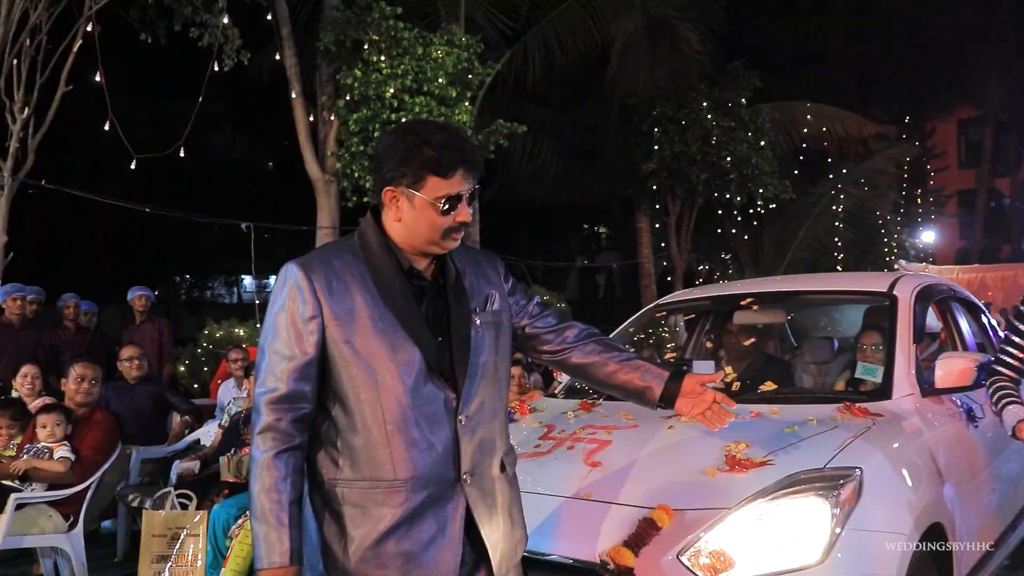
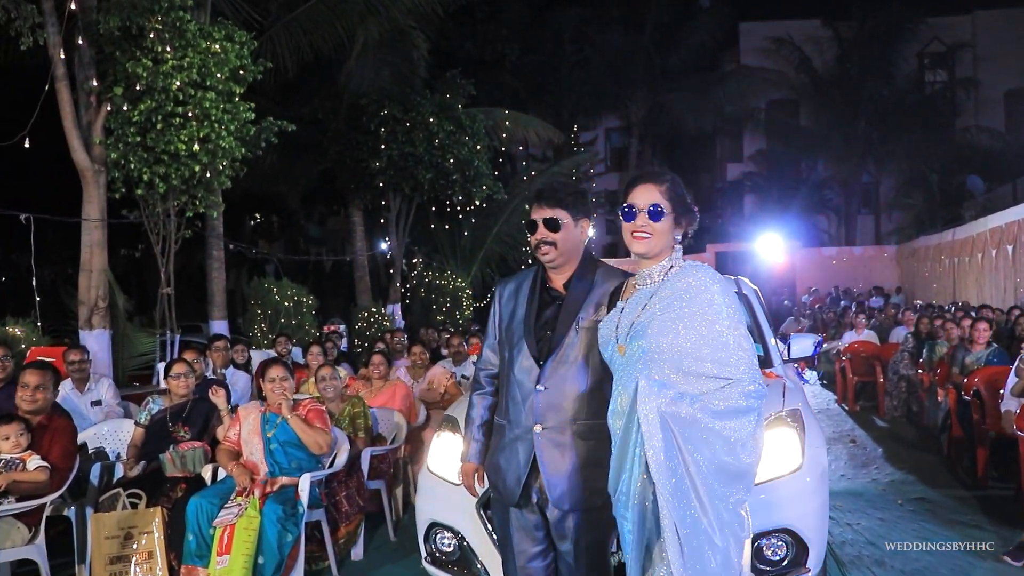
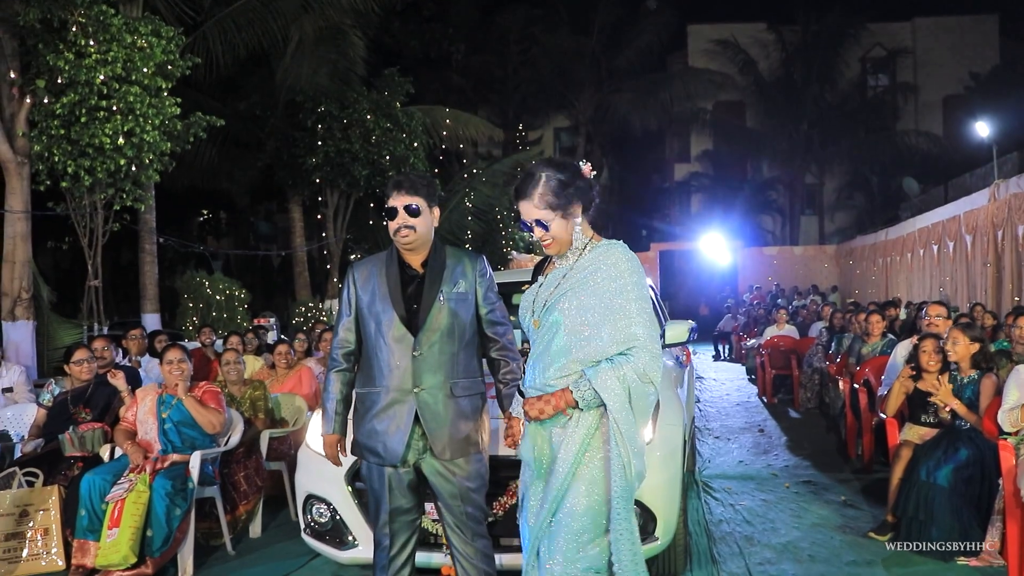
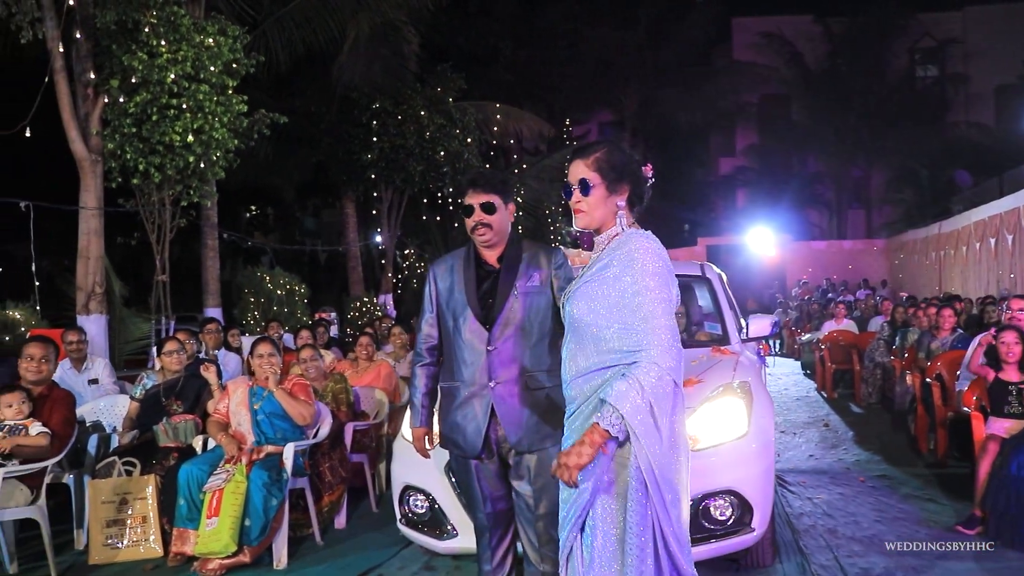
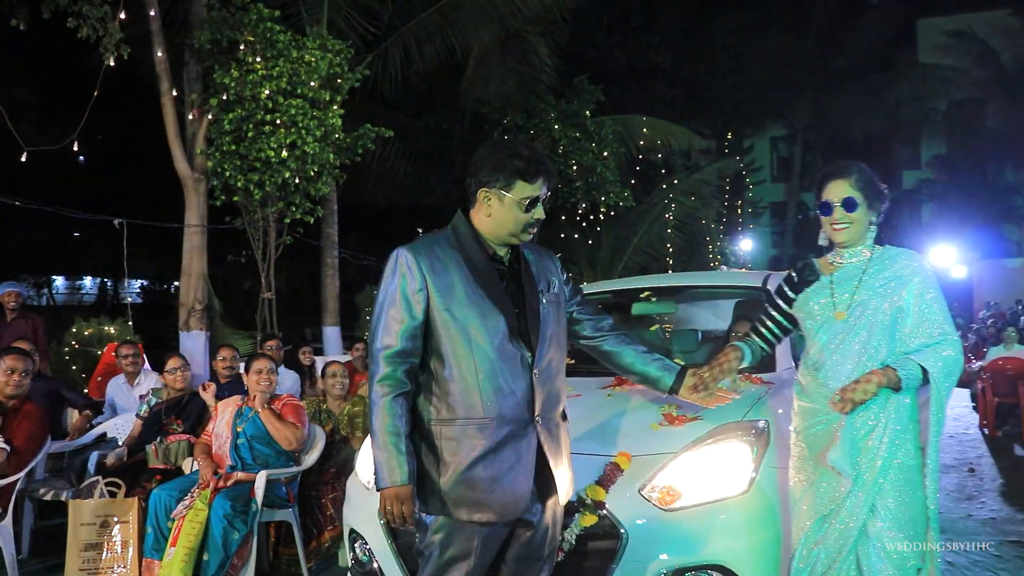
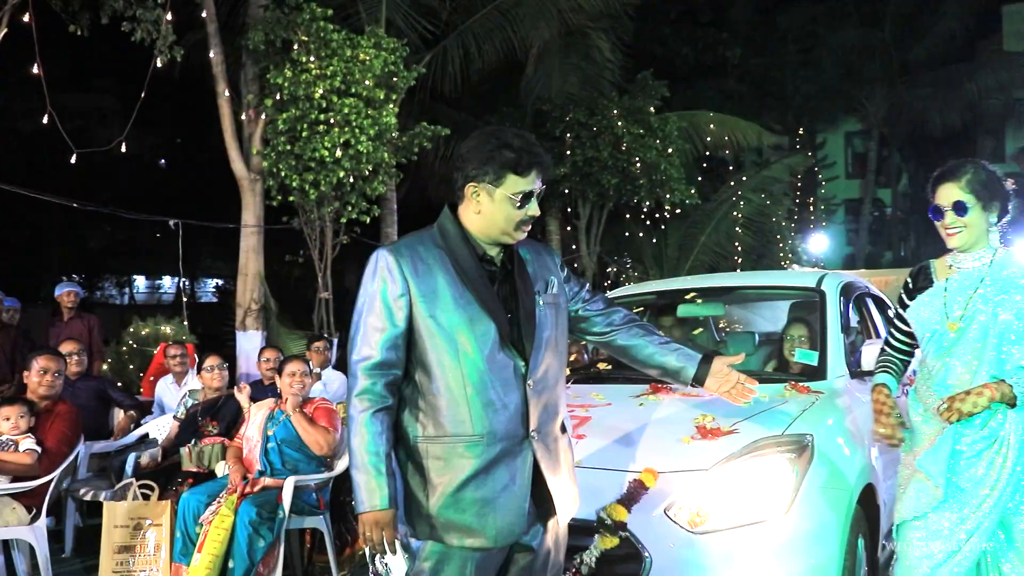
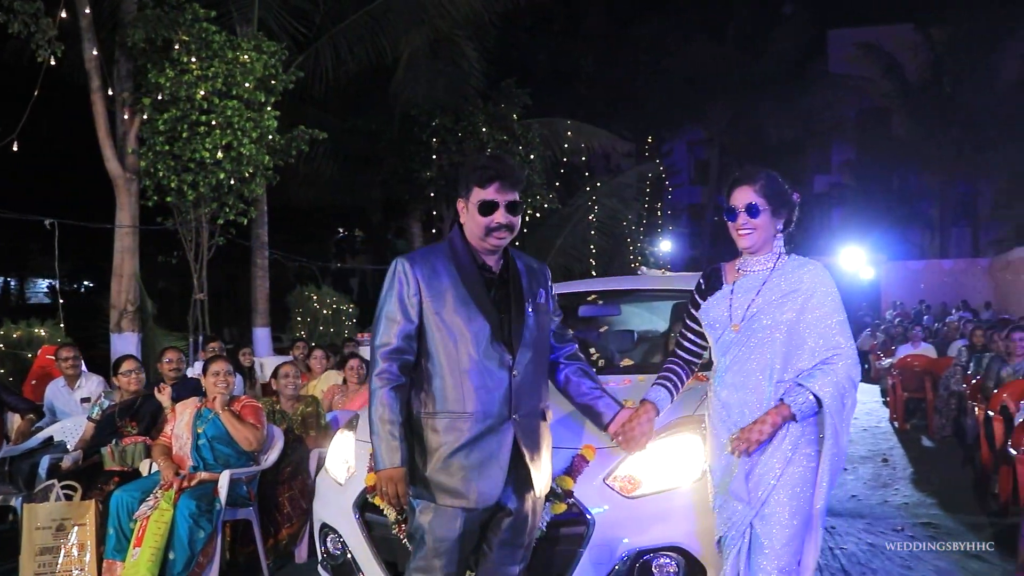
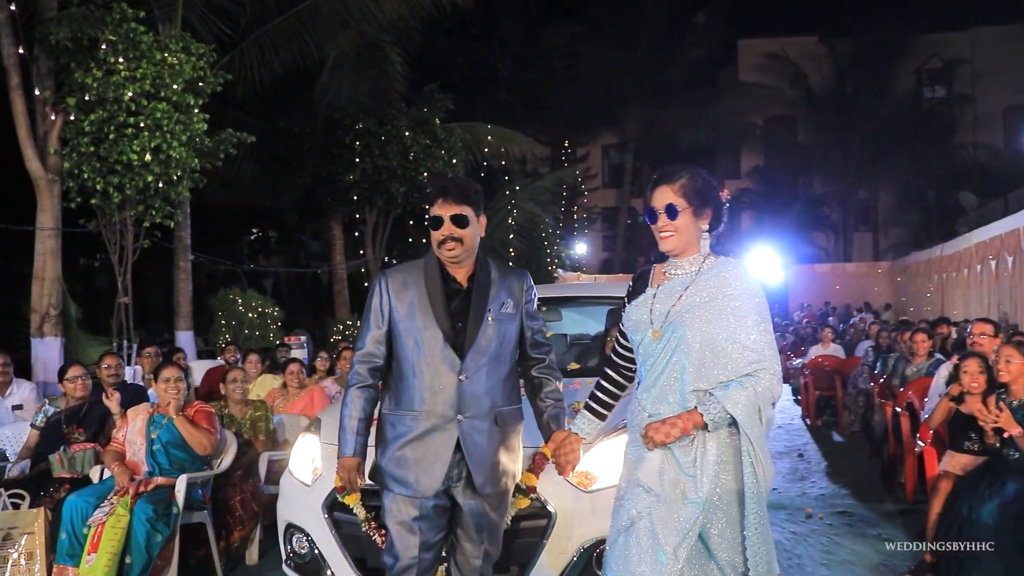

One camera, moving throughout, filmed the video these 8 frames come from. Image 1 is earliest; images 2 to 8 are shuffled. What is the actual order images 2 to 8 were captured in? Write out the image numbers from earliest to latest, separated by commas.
6, 5, 7, 8, 3, 4, 2
